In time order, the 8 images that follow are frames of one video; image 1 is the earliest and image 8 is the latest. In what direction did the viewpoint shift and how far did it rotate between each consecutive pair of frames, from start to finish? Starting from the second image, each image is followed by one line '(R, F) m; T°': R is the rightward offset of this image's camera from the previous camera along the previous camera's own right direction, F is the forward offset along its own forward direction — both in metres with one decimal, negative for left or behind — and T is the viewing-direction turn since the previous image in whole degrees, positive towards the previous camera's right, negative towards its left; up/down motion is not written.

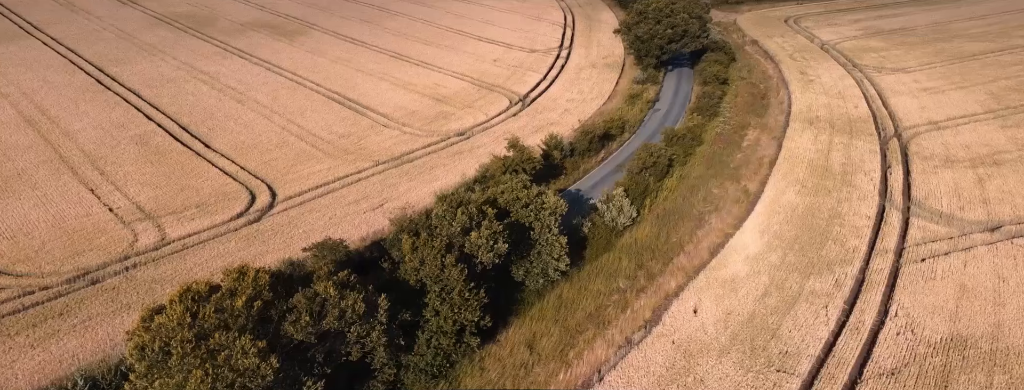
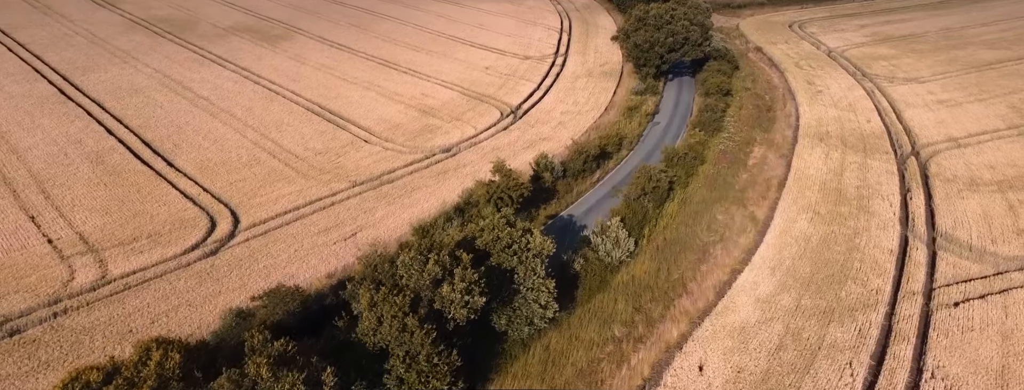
(+0.7, +3.4) m; 0°
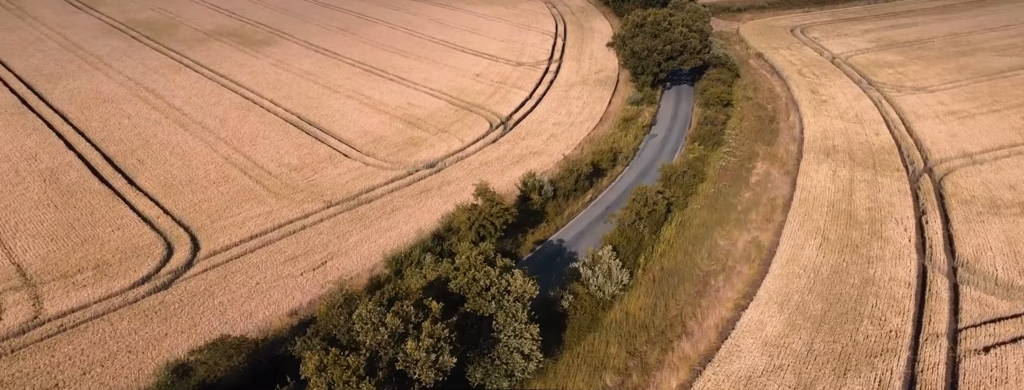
(+0.7, +2.8) m; 0°
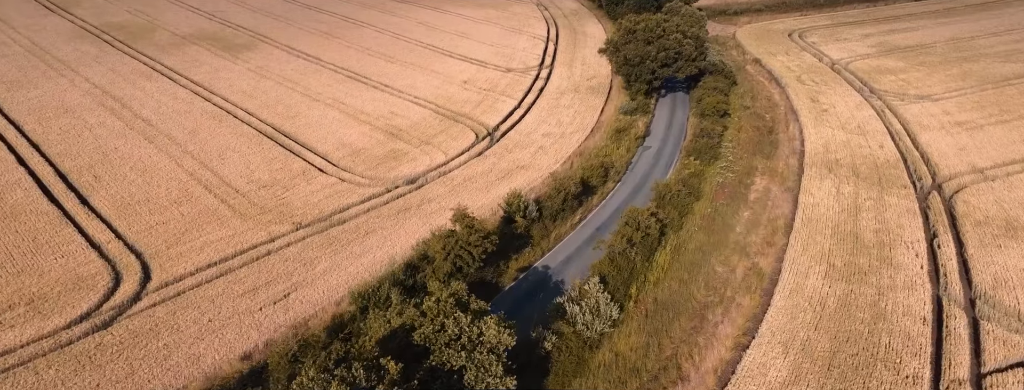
(+0.7, +2.6) m; 0°
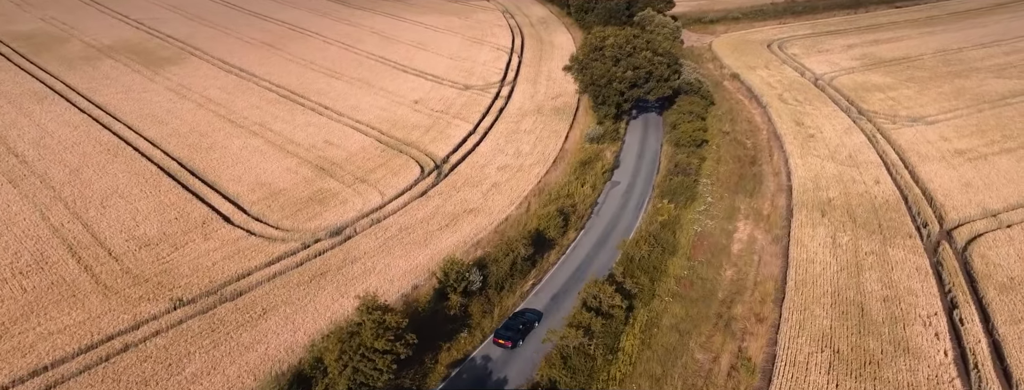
(+2.1, +6.5) m; +2°
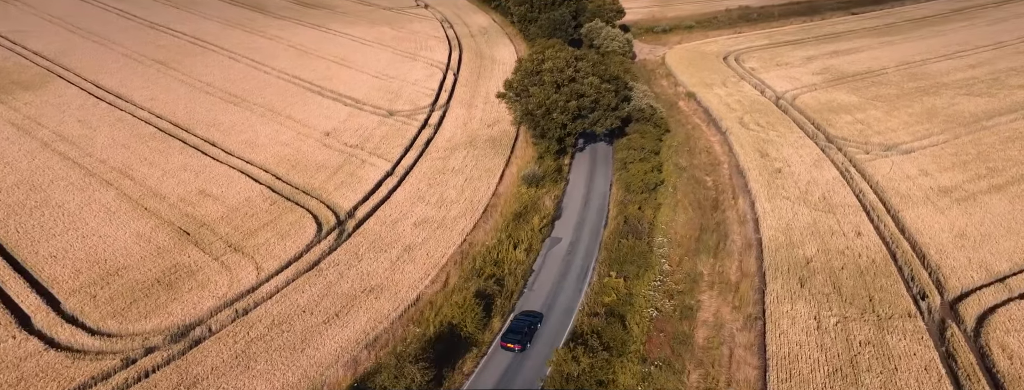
(+2.6, +8.0) m; +4°
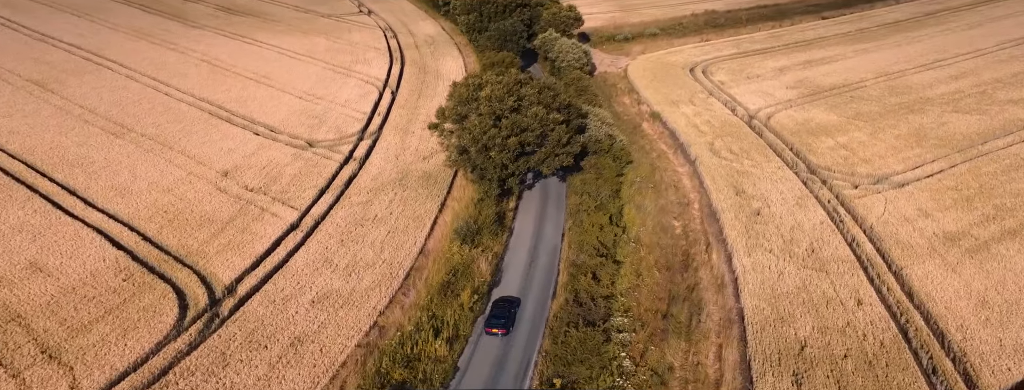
(+2.4, +7.7) m; +3°
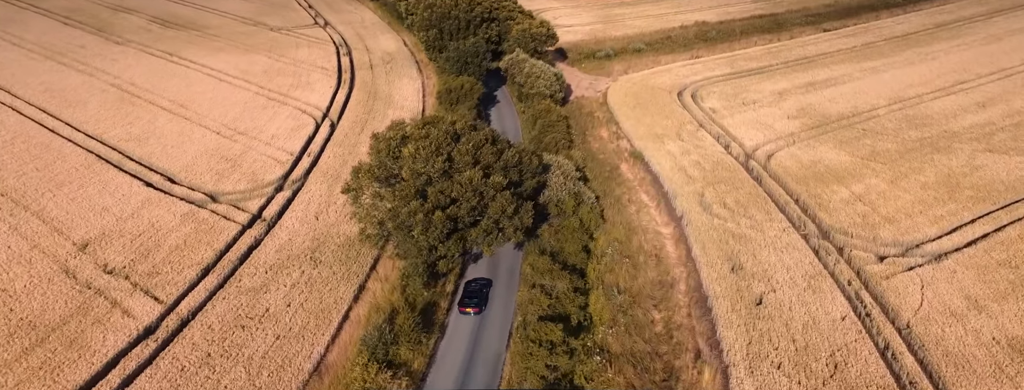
(+3.1, +9.1) m; +1°
